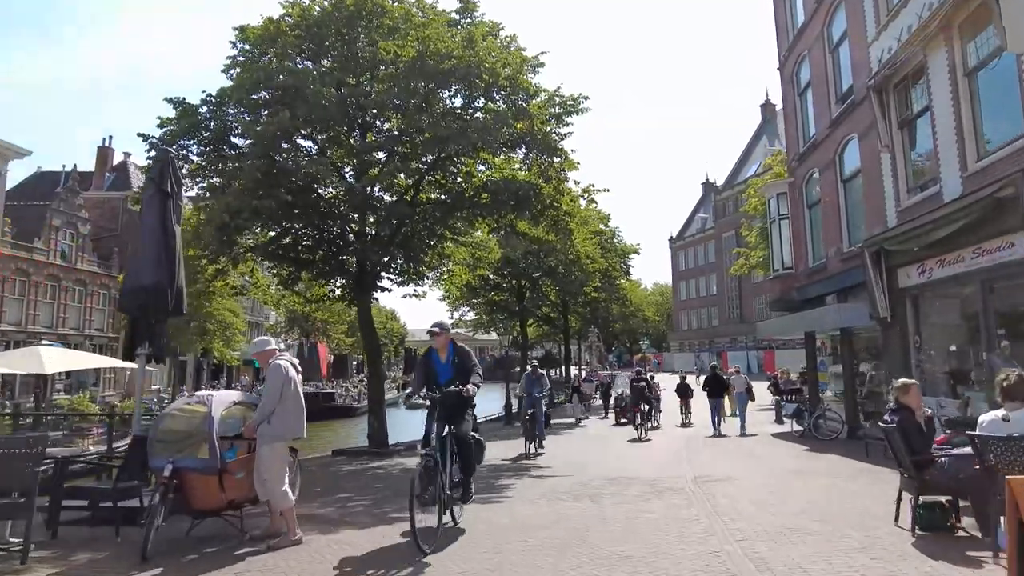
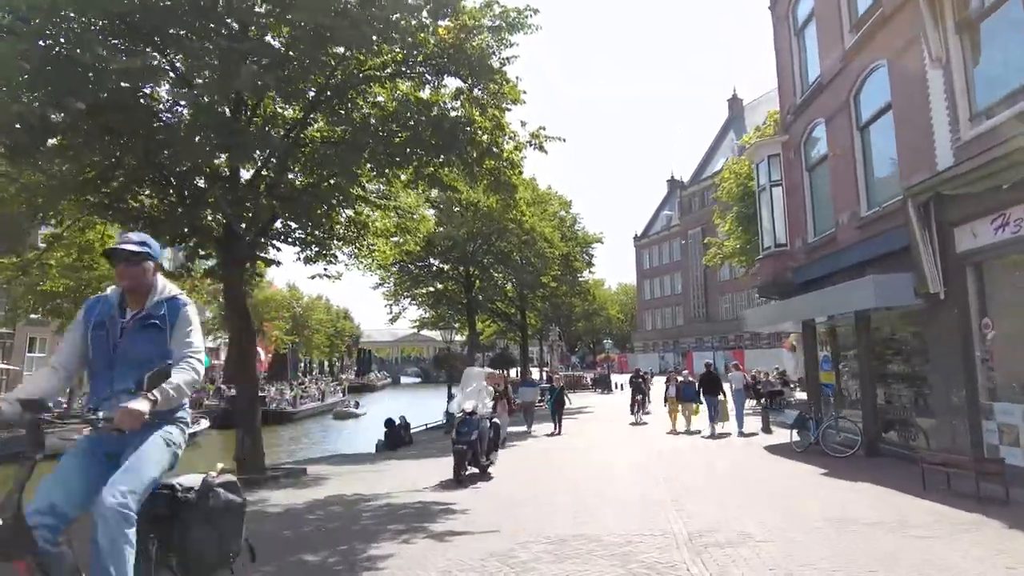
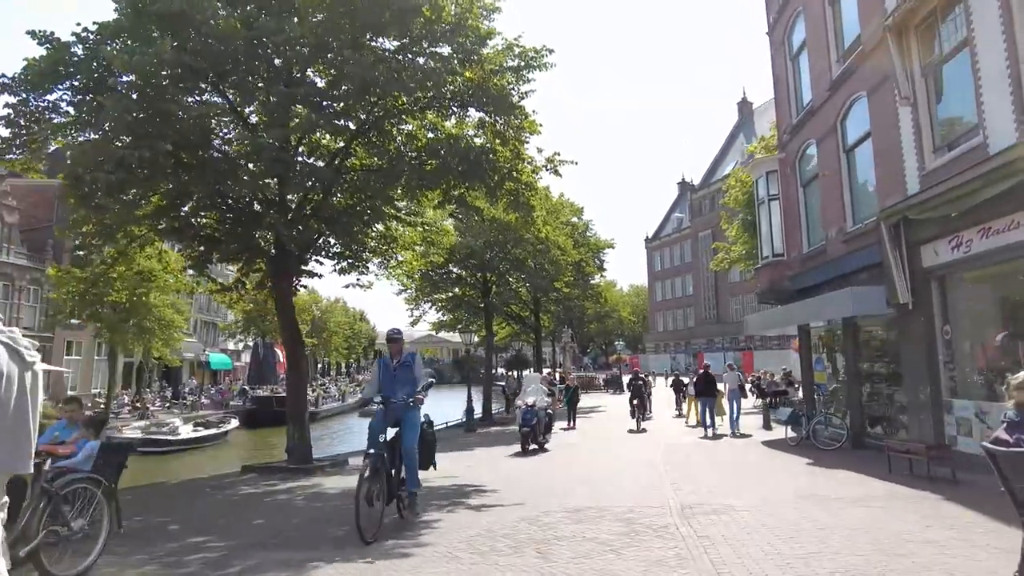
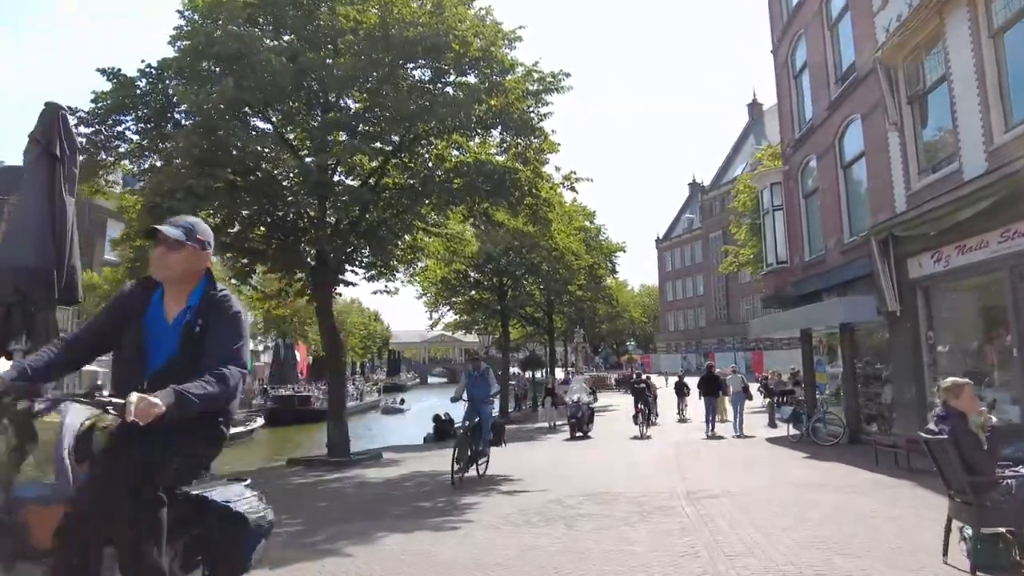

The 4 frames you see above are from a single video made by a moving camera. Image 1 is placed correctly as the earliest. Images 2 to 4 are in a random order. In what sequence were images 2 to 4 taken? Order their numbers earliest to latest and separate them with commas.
4, 3, 2
